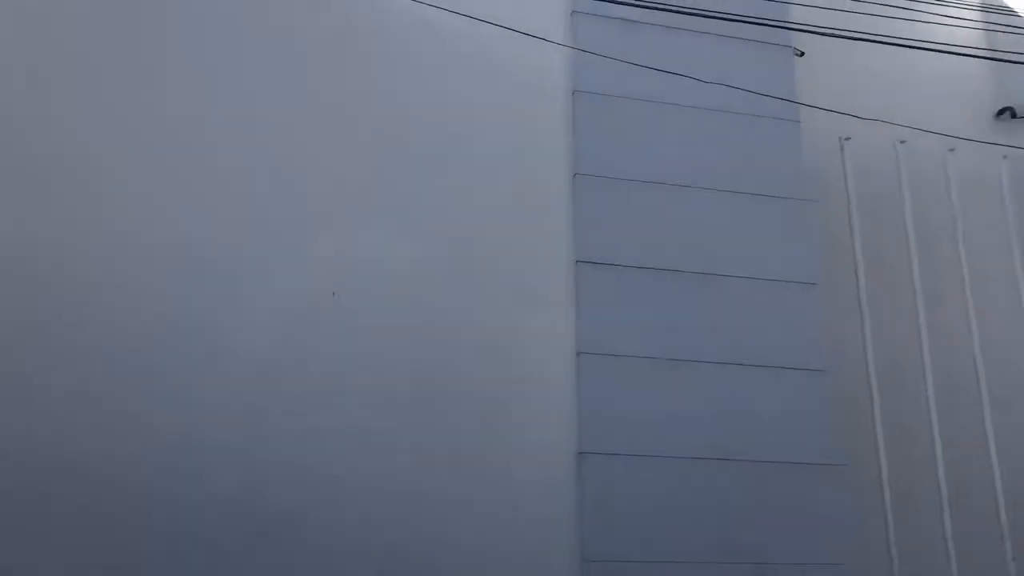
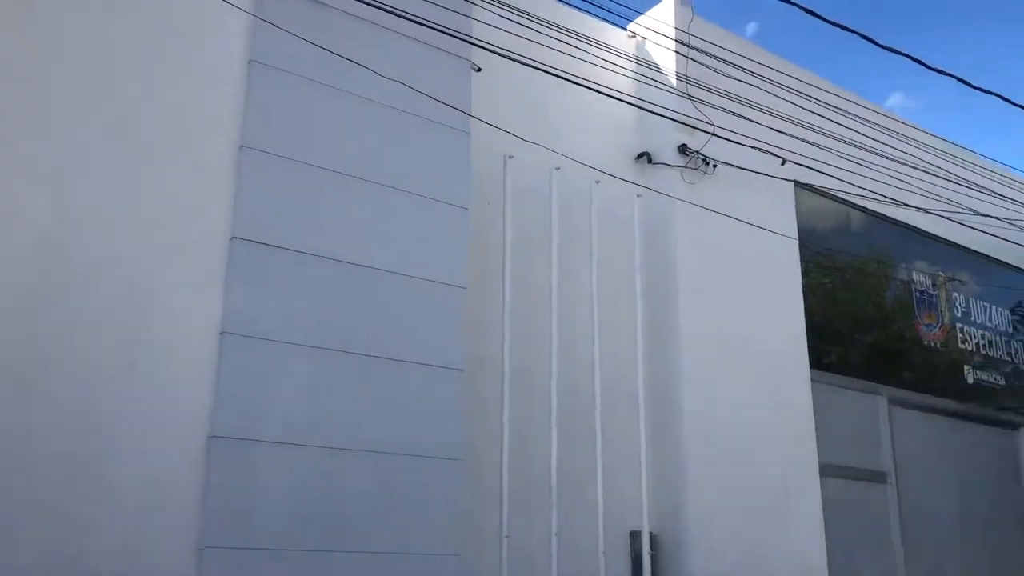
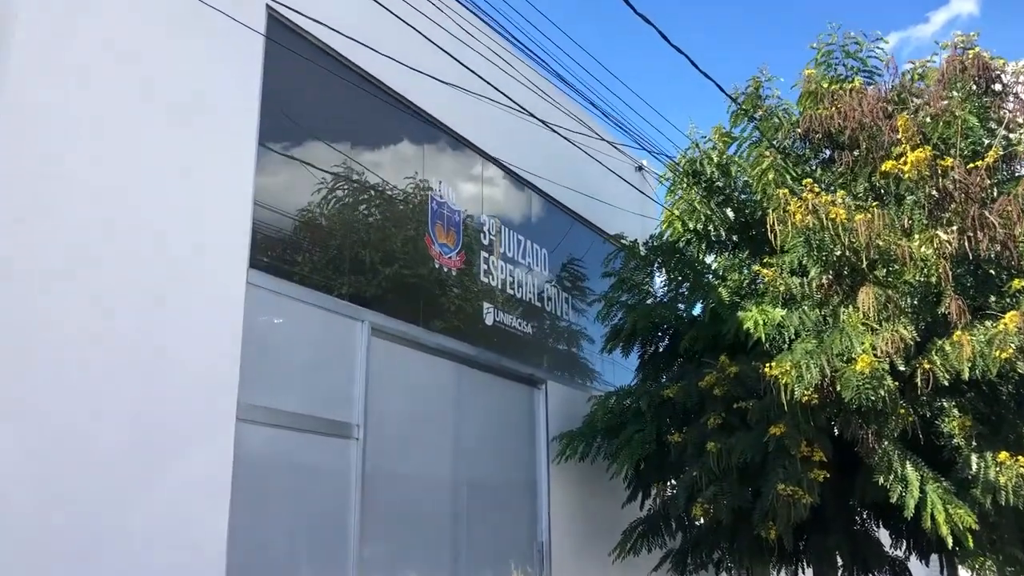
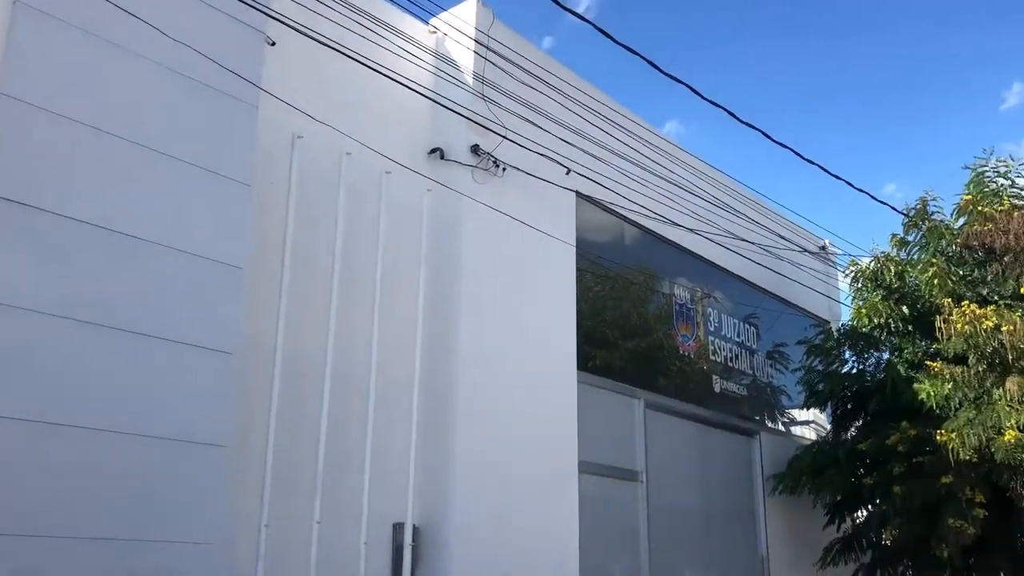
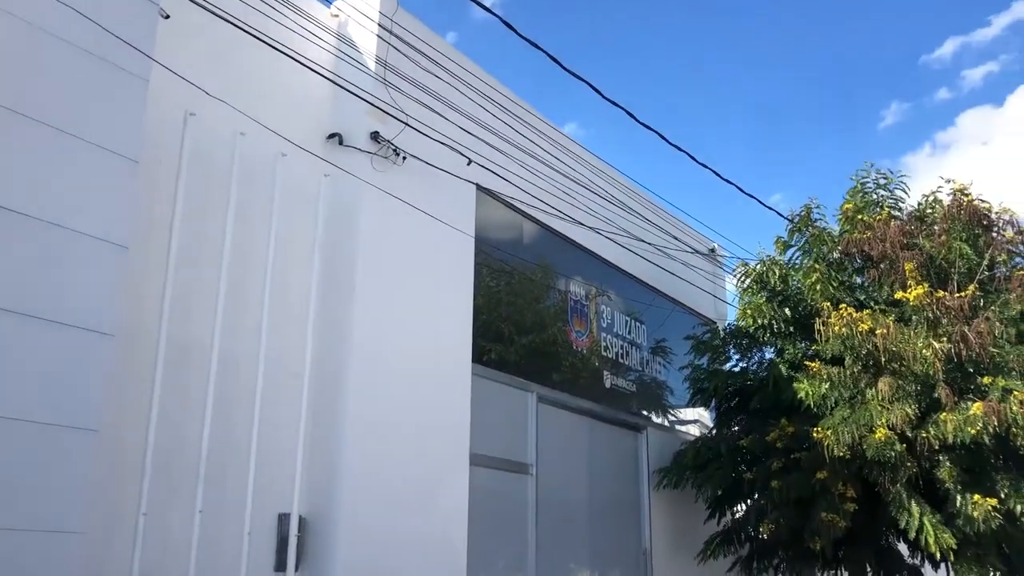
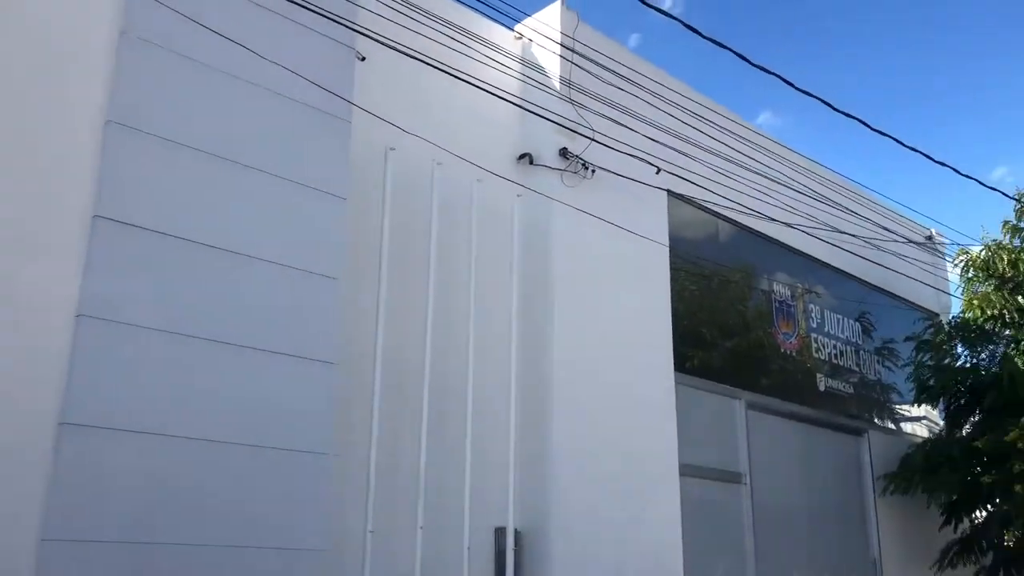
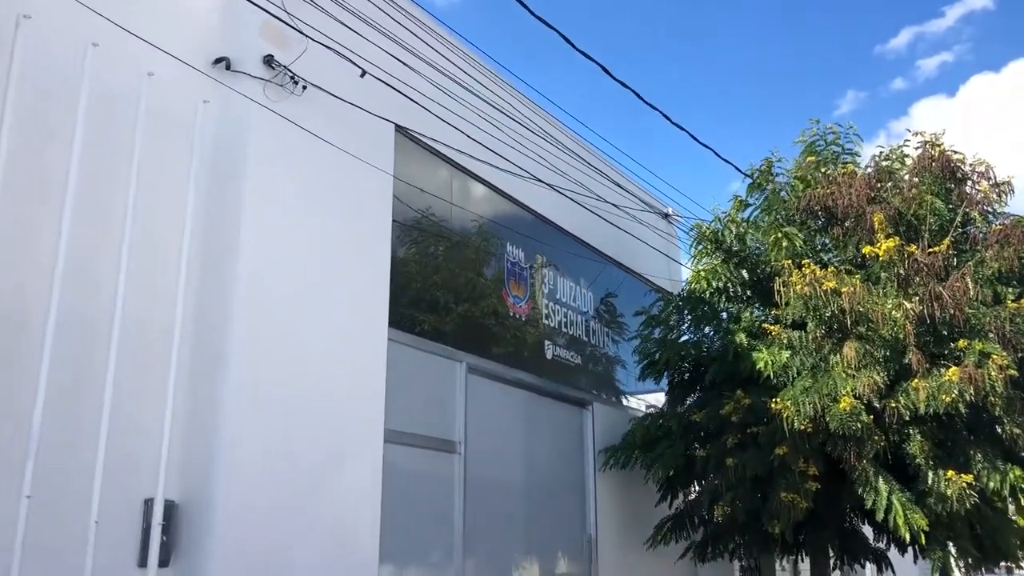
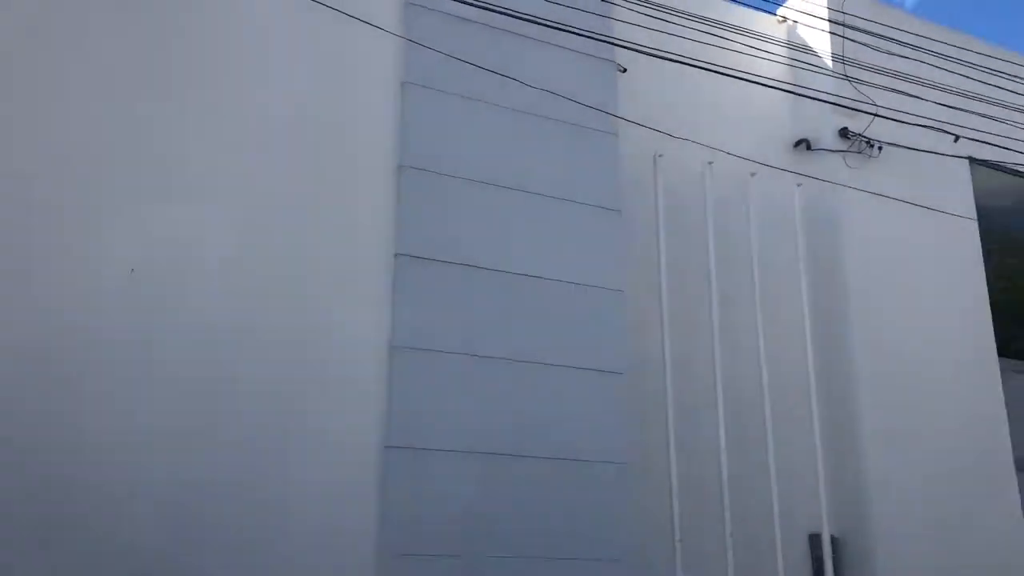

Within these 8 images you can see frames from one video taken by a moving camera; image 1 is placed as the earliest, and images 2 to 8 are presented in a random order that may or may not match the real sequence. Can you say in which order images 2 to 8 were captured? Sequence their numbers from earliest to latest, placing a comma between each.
8, 2, 6, 4, 5, 7, 3
